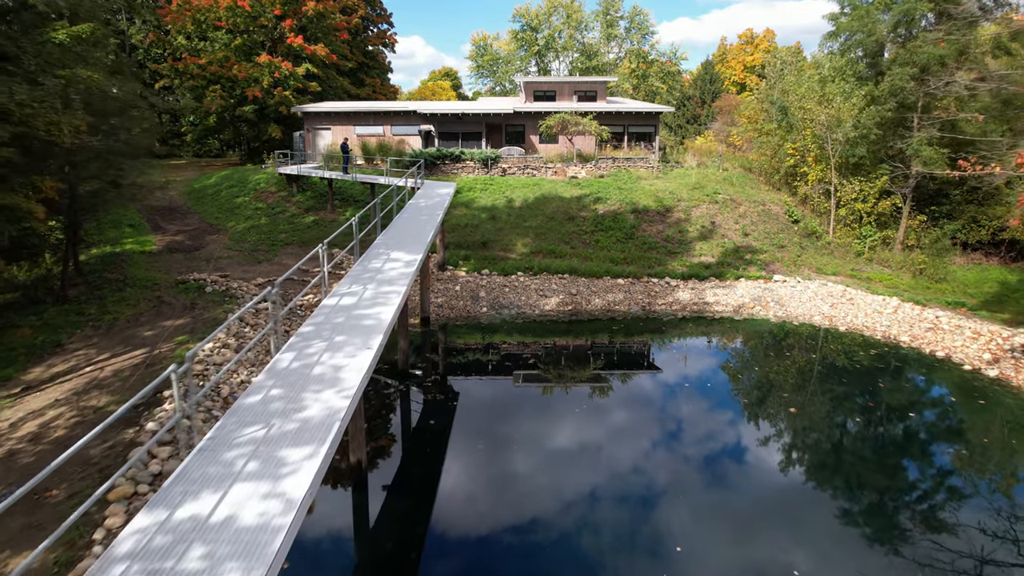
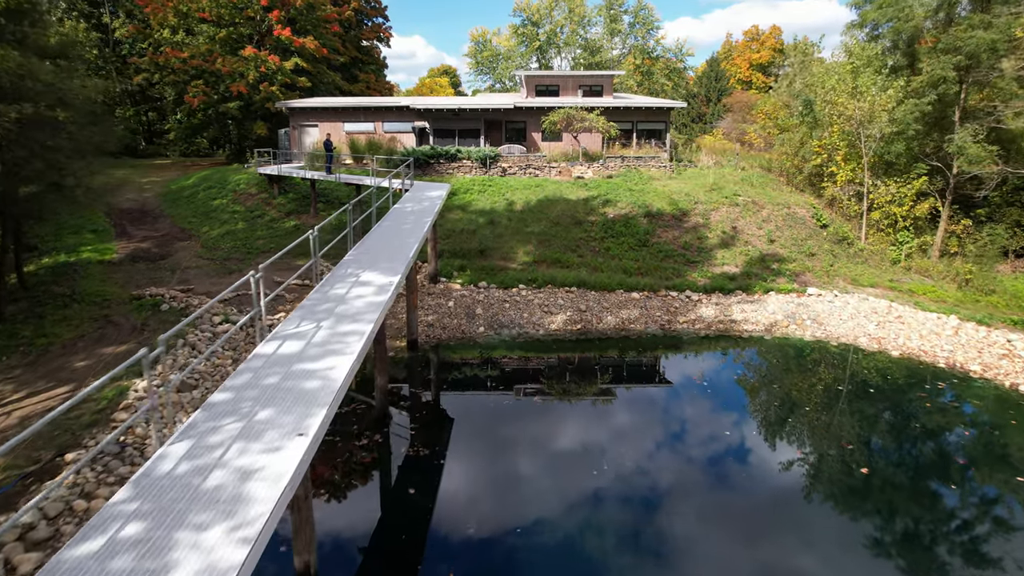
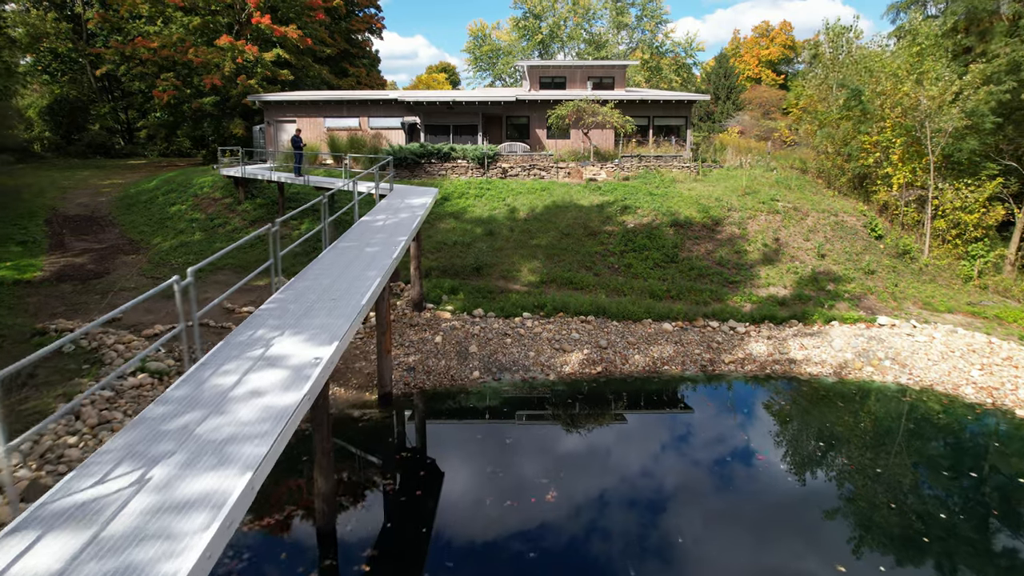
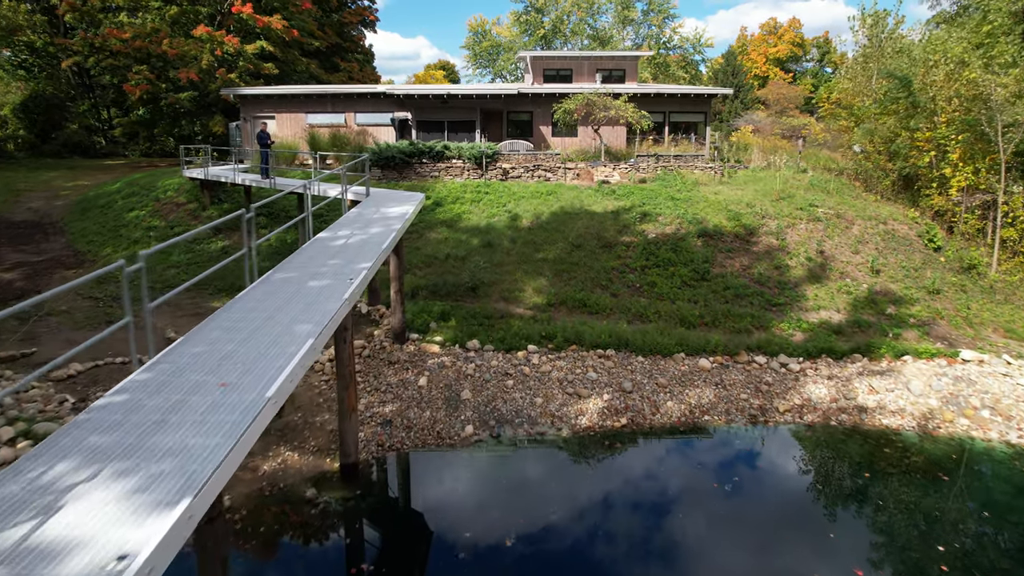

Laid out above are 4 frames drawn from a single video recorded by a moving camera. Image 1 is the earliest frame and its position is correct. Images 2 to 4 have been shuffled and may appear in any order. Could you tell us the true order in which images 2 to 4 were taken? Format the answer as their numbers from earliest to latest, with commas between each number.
2, 3, 4
